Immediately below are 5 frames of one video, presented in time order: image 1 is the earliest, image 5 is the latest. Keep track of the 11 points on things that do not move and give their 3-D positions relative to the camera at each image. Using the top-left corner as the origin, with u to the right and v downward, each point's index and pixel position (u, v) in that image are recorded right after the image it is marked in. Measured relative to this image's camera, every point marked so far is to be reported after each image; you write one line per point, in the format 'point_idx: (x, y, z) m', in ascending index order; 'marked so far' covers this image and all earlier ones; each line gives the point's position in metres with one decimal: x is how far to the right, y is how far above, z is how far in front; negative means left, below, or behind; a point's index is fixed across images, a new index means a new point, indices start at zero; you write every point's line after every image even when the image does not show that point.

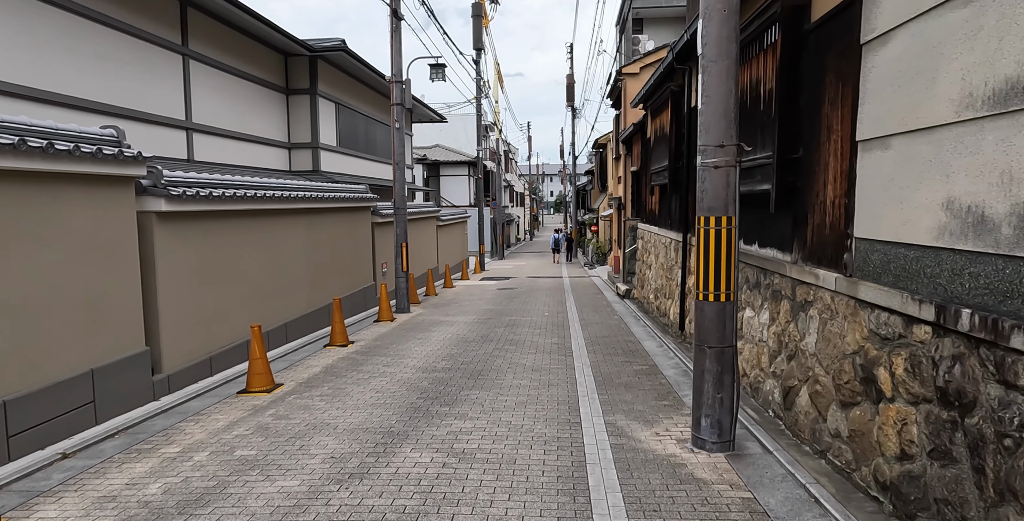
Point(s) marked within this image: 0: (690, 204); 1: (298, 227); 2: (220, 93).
0: (+2.7, +0.8, +9.5) m
1: (-3.7, +0.6, +10.7) m
2: (-7.0, +4.0, +15.2) m
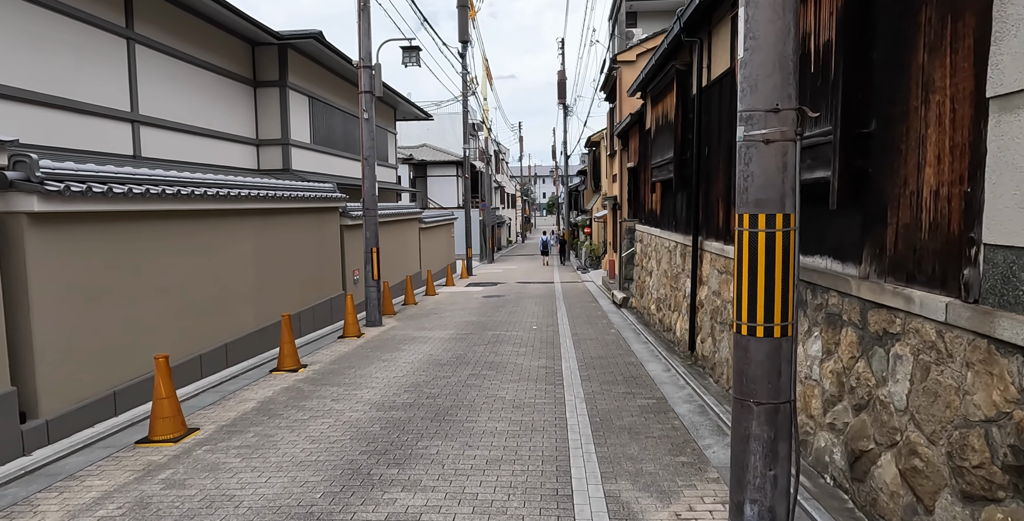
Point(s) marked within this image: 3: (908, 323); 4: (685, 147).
0: (+2.5, +0.7, +8.1) m
1: (-4.0, +0.4, +9.2) m
2: (-7.4, +3.9, +13.6) m
3: (+2.2, -0.3, +3.4) m
4: (+2.5, +1.6, +8.8) m
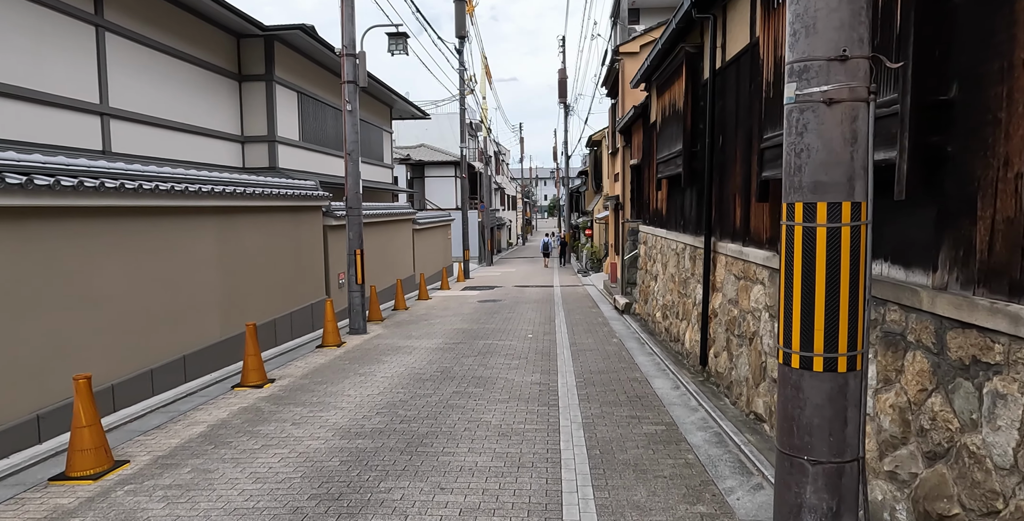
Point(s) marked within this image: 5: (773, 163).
0: (+2.3, +0.7, +7.2) m
1: (-4.1, +0.4, +8.4) m
2: (-7.5, +3.8, +12.8) m
3: (+2.0, -0.4, +2.5) m
4: (+2.4, +1.6, +7.9) m
5: (+2.1, +0.8, +5.0) m
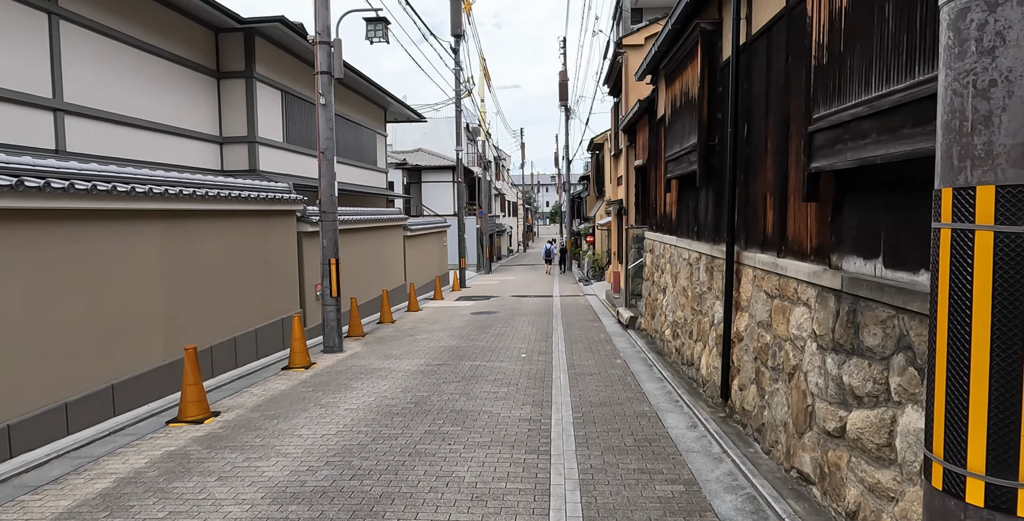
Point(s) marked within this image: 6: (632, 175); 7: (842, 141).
0: (+2.2, +0.6, +6.0) m
1: (-4.3, +0.3, +7.2) m
2: (-7.6, +3.6, +11.7) m
3: (+1.9, -0.4, +1.3) m
4: (+2.2, +1.4, +6.8) m
5: (+1.9, +0.7, +3.8) m
6: (+2.9, +2.0, +14.7) m
7: (+1.9, +0.7, +3.5) m
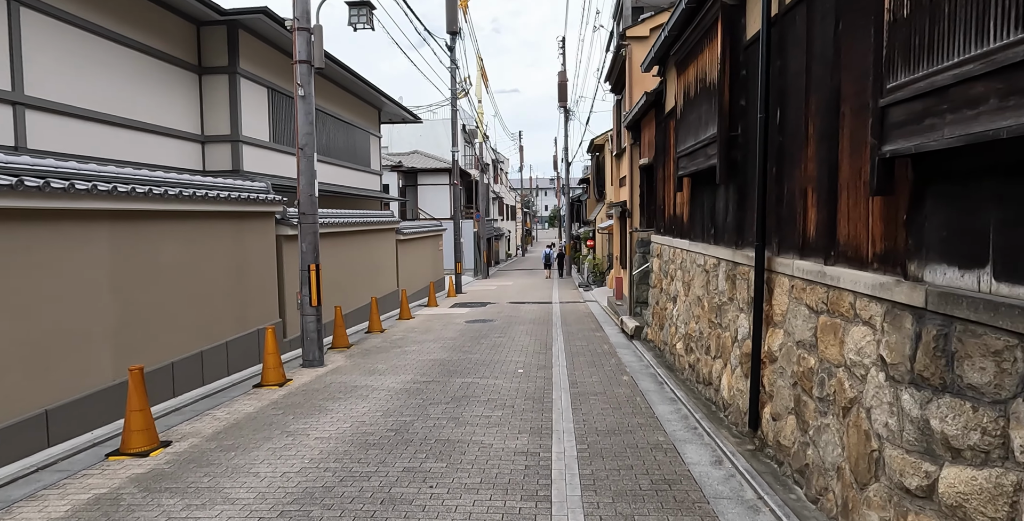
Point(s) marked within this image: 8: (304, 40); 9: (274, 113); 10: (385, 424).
0: (+2.1, +0.5, +5.2) m
1: (-4.3, +0.2, +6.4) m
2: (-7.7, +3.5, +10.9) m
3: (+1.8, -0.5, +0.5) m
4: (+2.2, +1.4, +6.0) m
5: (+1.9, +0.6, +3.0) m
6: (+2.8, +1.9, +13.8) m
7: (+1.9, +0.6, +2.7) m
8: (-3.2, +3.3, +9.4) m
9: (-6.4, +4.0, +16.4) m
10: (-1.3, -1.6, +6.2) m
